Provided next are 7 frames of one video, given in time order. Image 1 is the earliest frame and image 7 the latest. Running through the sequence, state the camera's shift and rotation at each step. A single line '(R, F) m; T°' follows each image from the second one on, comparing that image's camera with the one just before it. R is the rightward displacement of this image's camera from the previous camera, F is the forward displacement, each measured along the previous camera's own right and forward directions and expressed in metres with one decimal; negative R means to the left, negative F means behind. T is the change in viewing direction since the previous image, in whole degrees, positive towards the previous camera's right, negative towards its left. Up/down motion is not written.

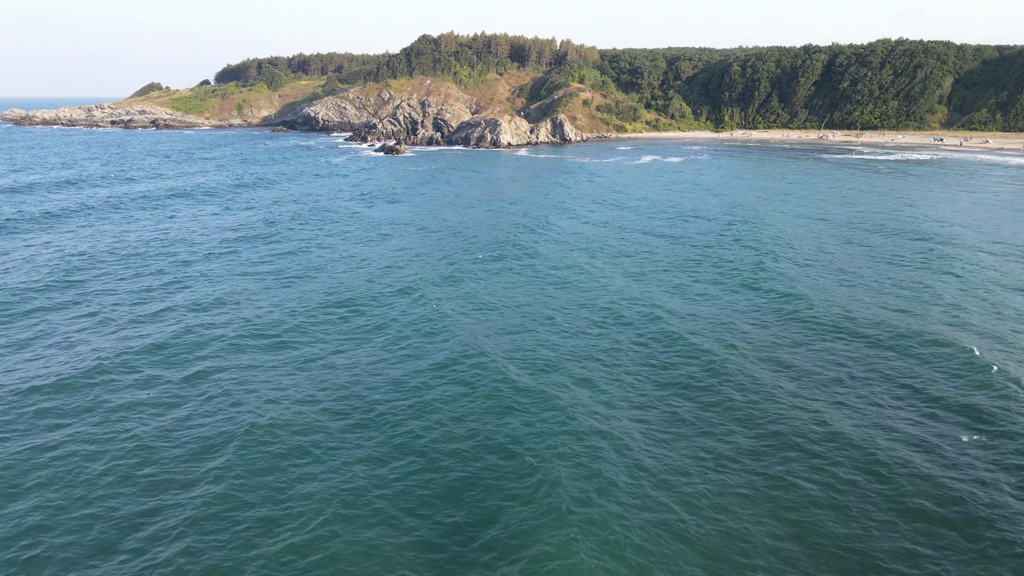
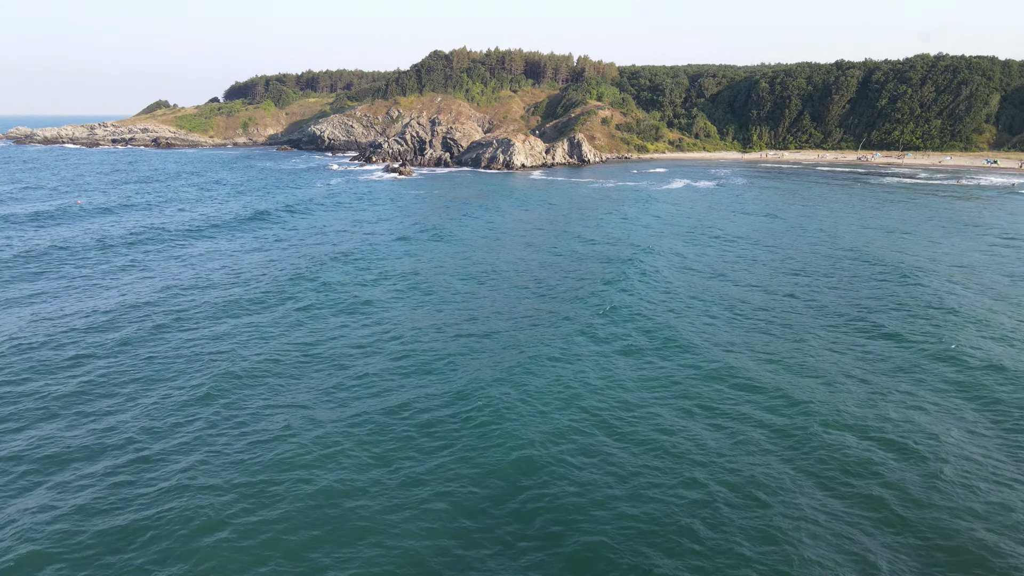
(-1.2, +8.7) m; -1°
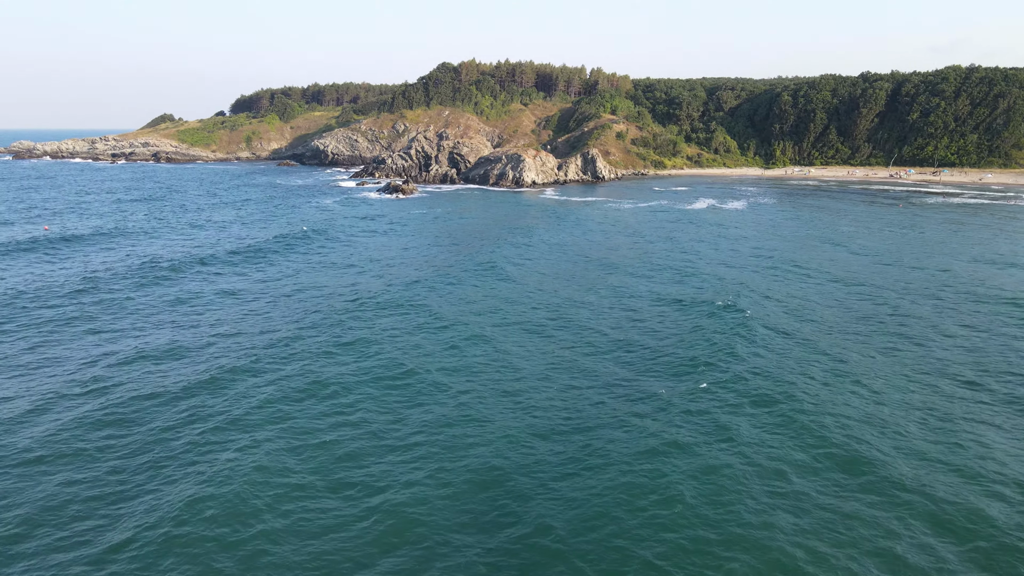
(-0.8, +6.7) m; 0°
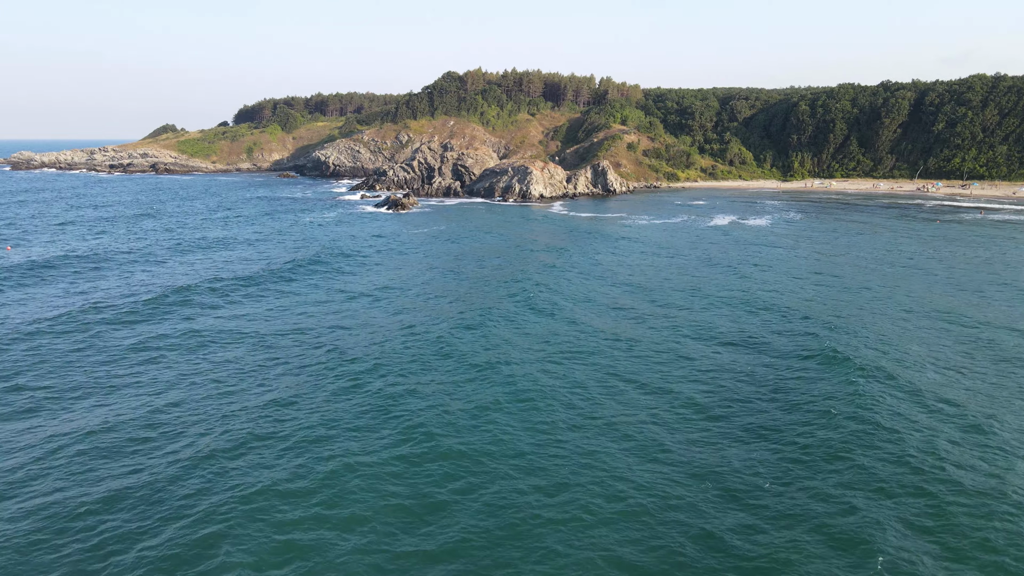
(-0.6, +5.3) m; 0°
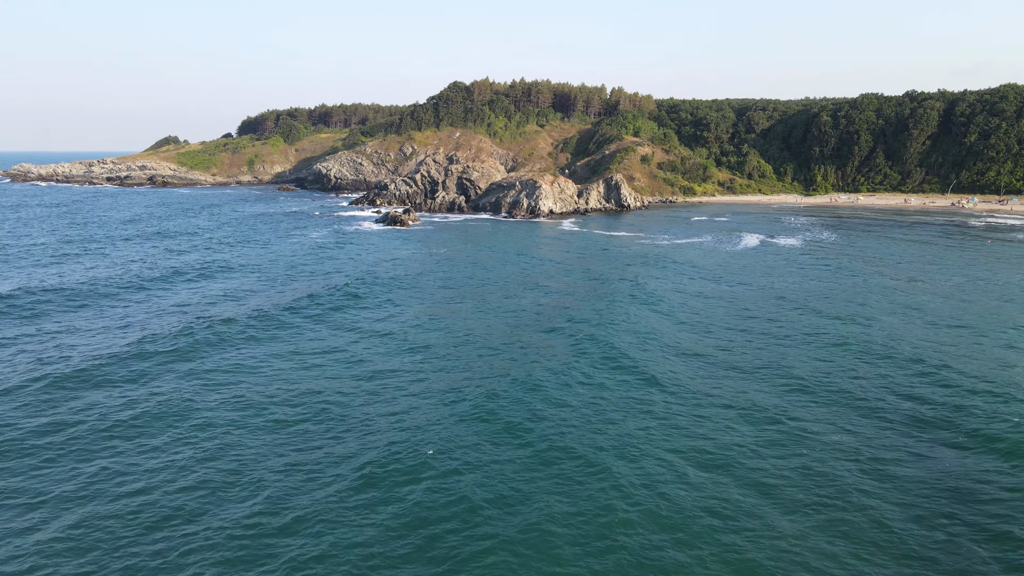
(-0.5, +6.2) m; 0°
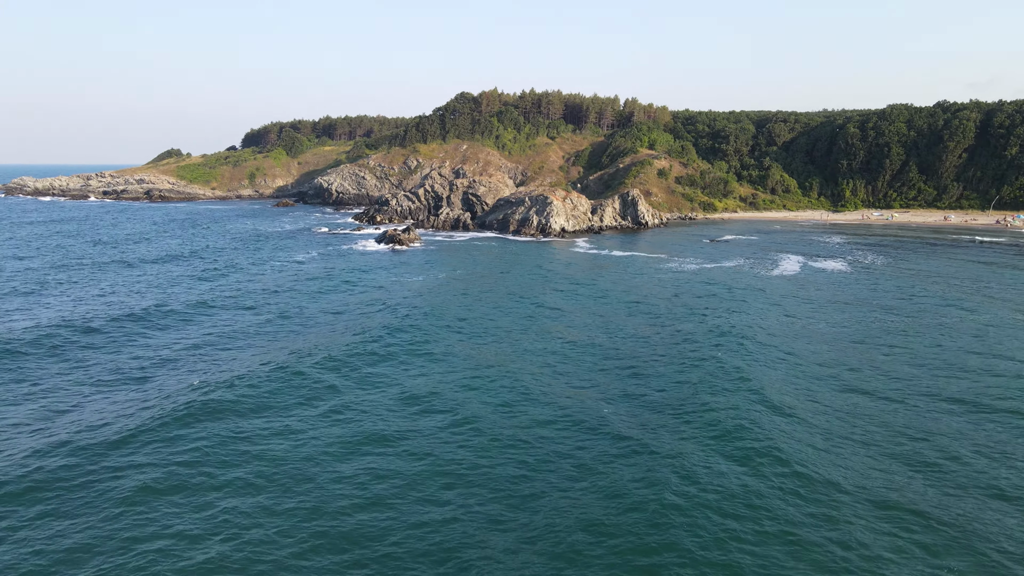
(-0.6, +7.1) m; 0°
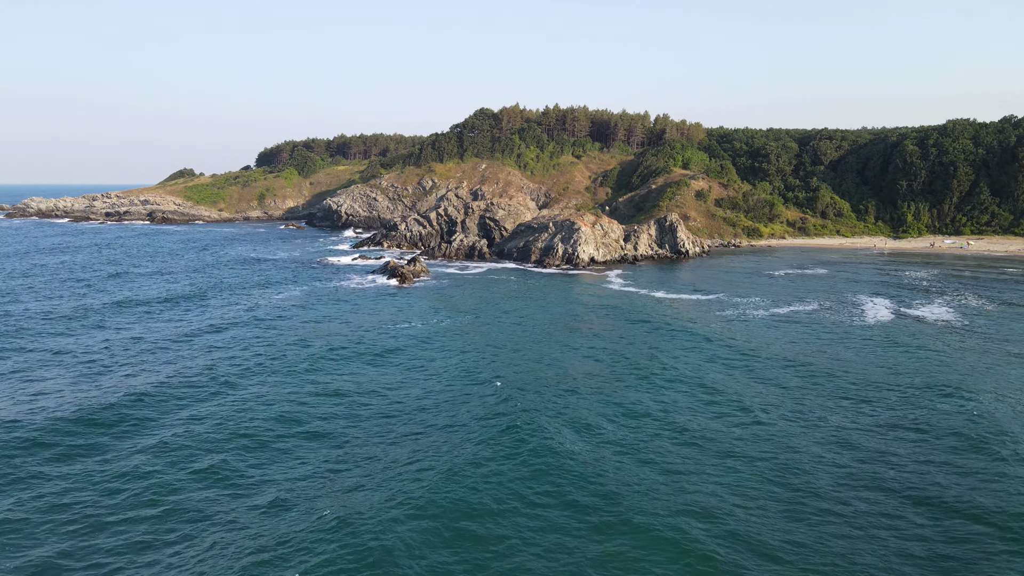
(-0.8, +11.4) m; -1°
